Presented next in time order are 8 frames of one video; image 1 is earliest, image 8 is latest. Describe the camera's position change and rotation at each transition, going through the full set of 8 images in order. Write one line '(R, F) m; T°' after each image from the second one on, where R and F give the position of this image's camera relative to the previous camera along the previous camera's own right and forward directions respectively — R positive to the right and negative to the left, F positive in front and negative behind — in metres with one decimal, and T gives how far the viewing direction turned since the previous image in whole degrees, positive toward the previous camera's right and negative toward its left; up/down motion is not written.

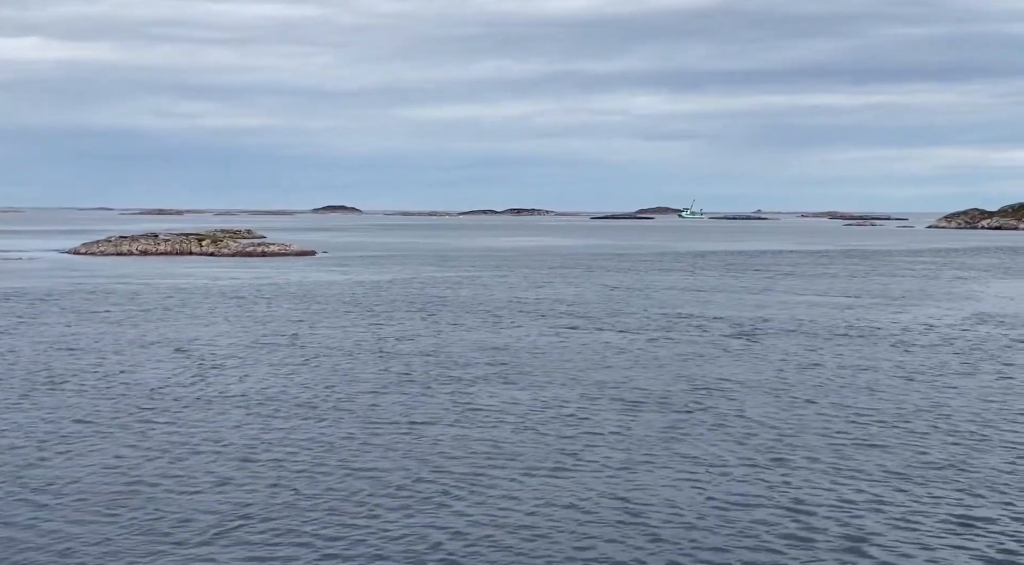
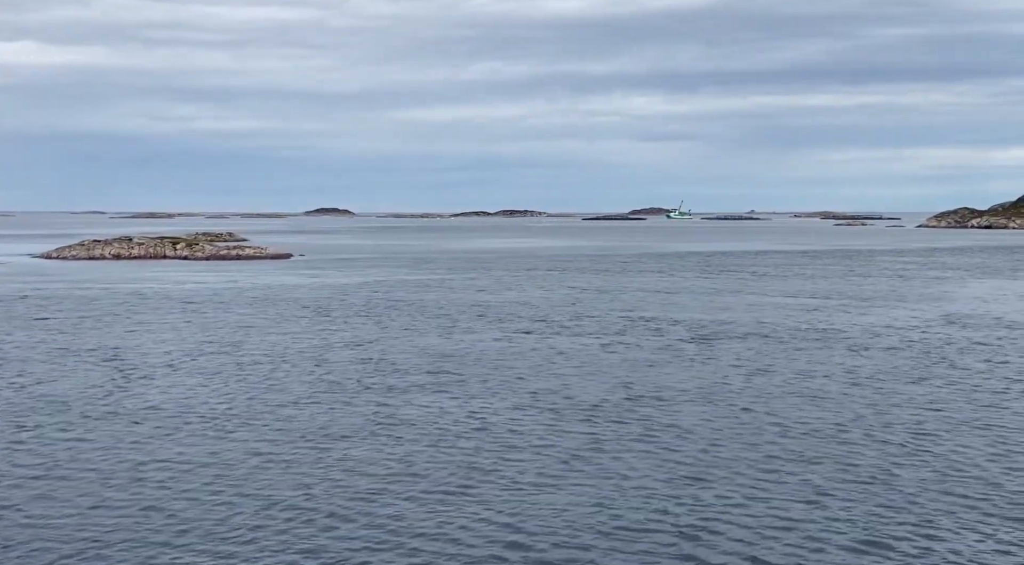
(+1.9, +1.4) m; 0°
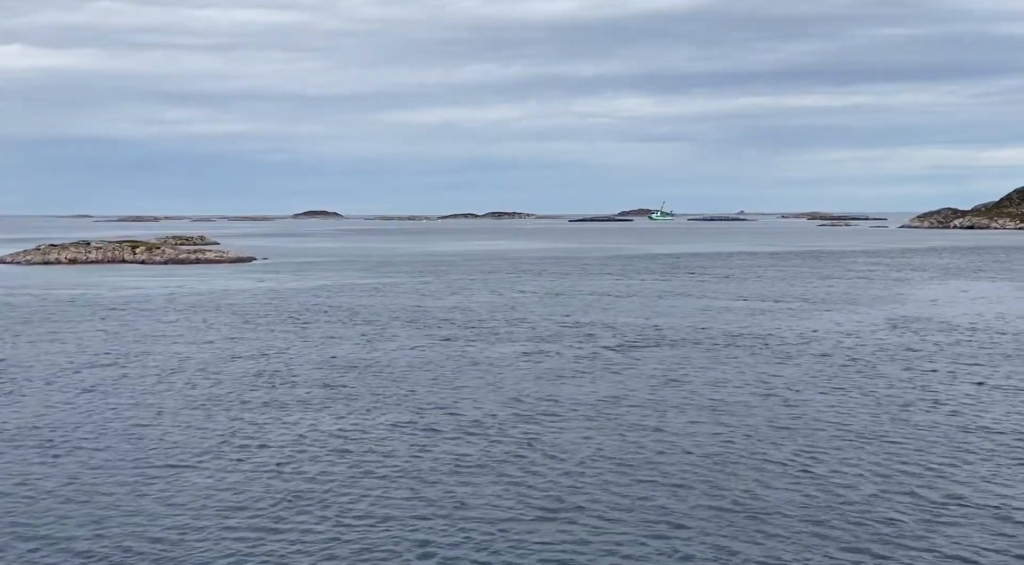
(+2.8, +2.0) m; +1°
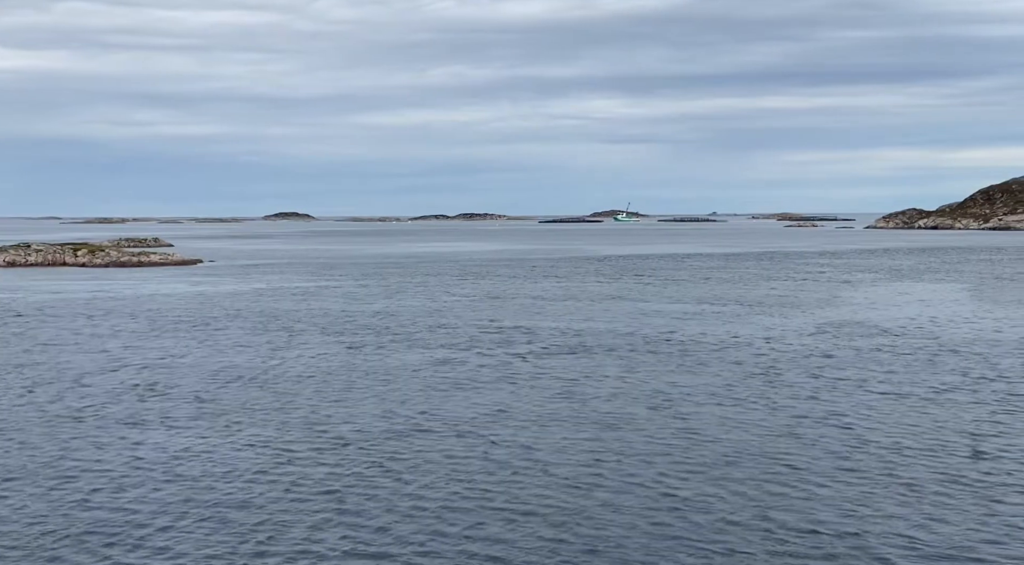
(+2.4, +1.8) m; +1°
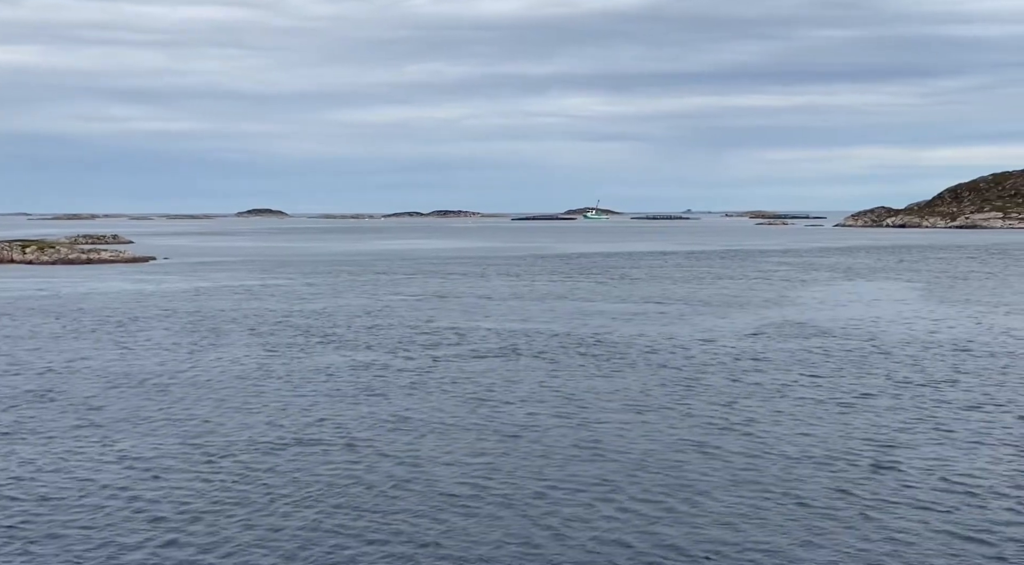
(+1.9, +1.4) m; +1°
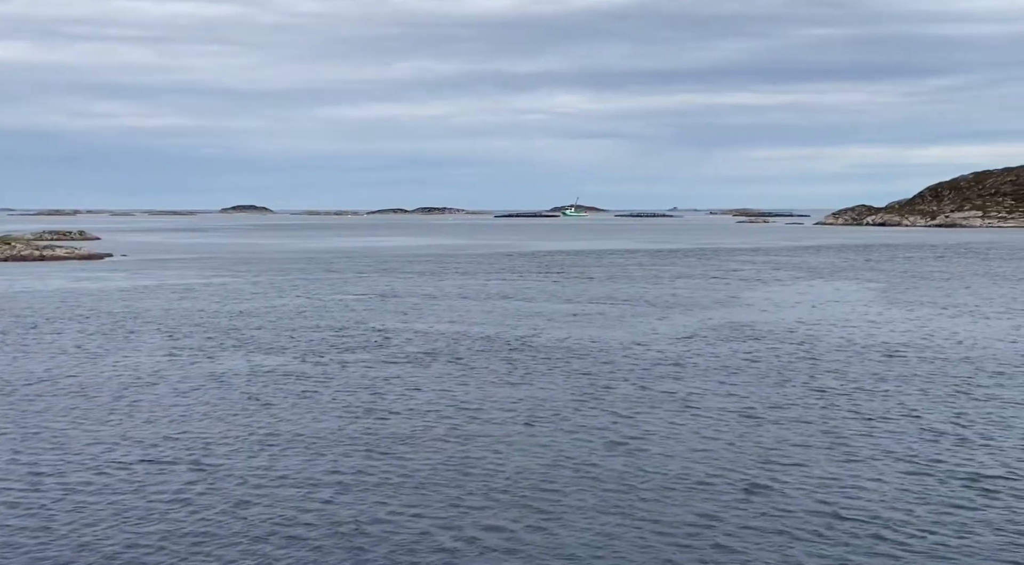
(+2.5, +2.0) m; +1°
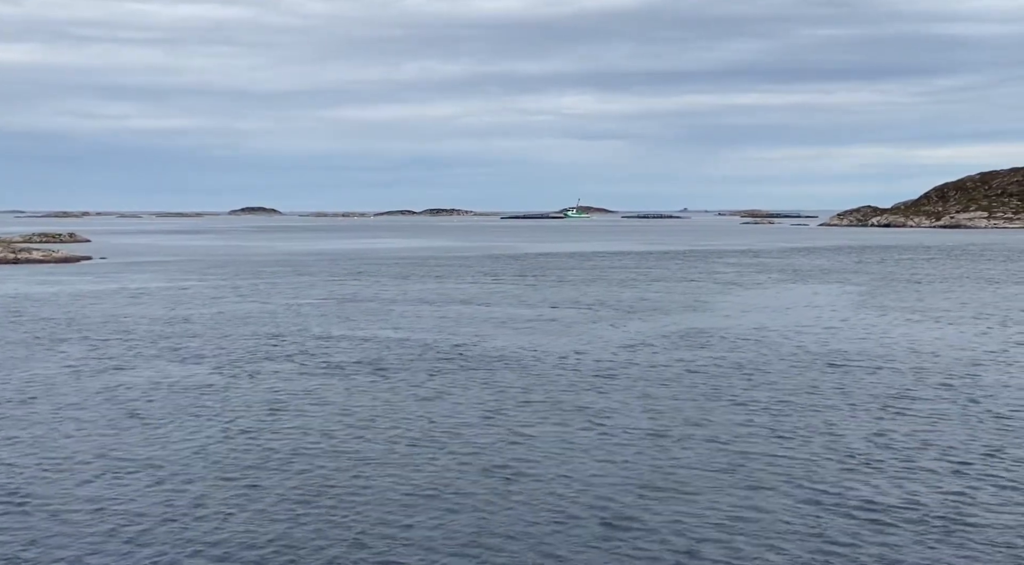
(+2.7, +2.3) m; 0°
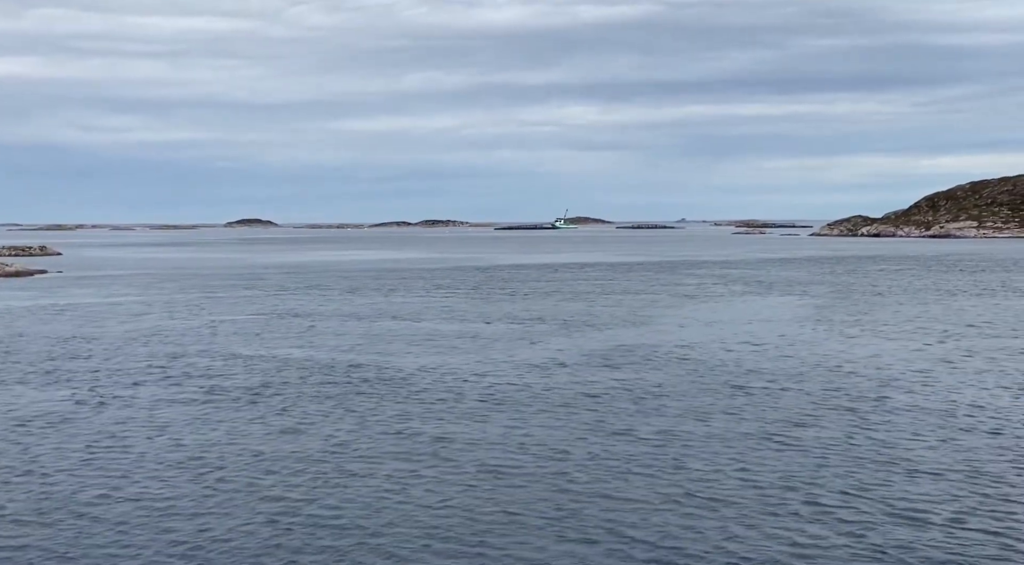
(+3.4, +2.8) m; 0°
